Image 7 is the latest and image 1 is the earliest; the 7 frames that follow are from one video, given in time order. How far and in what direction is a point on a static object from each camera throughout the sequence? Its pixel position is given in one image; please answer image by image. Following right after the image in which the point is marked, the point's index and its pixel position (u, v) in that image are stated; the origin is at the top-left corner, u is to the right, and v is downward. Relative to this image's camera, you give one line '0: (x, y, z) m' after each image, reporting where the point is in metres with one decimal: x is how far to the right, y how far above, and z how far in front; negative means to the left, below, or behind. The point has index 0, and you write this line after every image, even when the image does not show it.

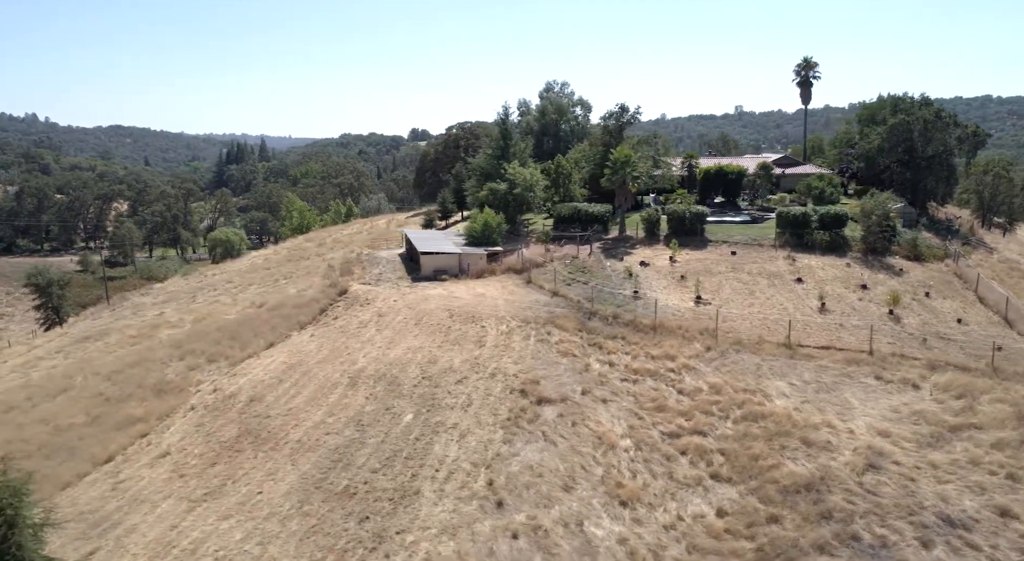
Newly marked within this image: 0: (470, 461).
0: (-1.0, -4.4, +16.2) m
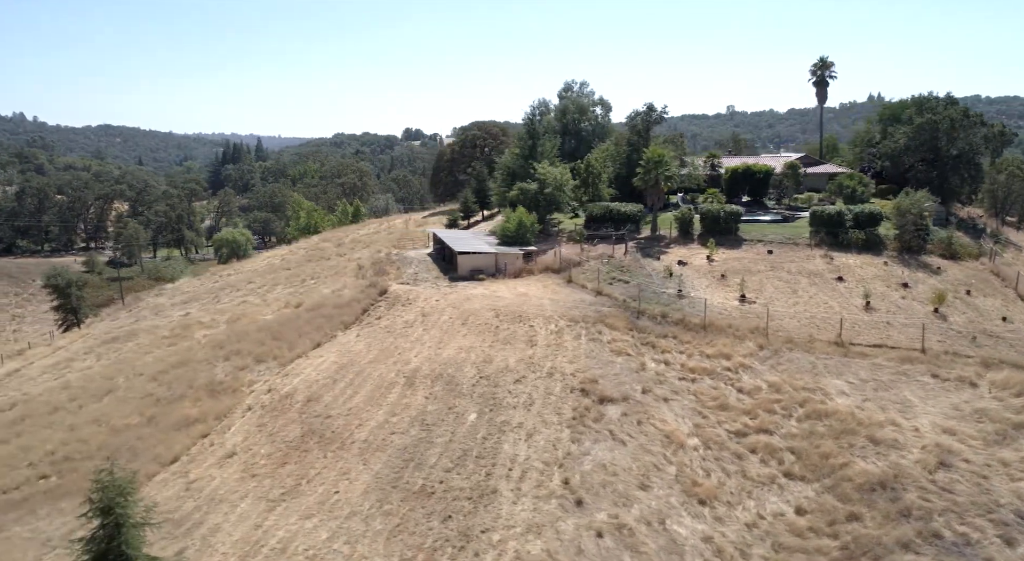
0: (+0.7, -4.4, +16.2) m
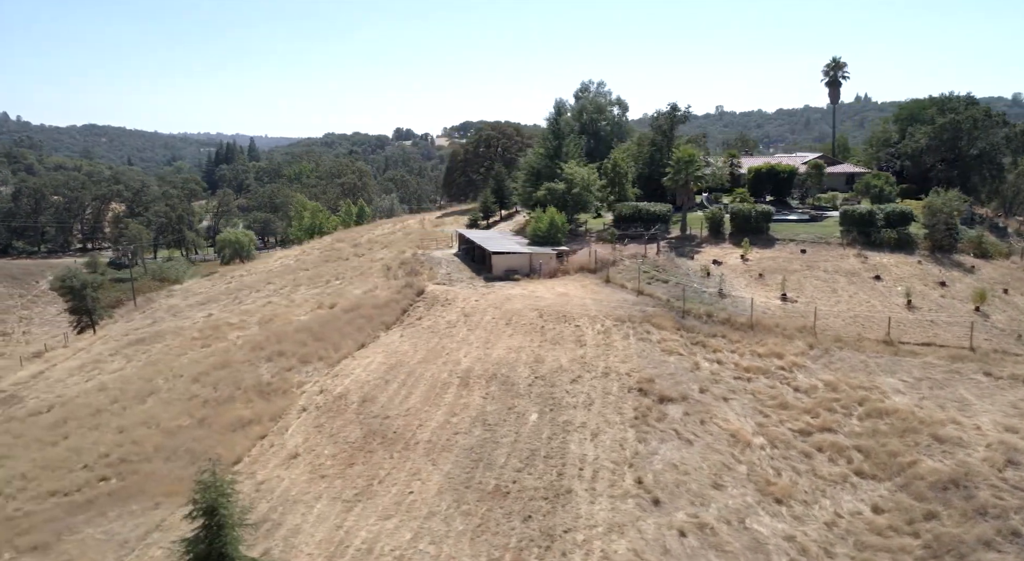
0: (+2.4, -4.3, +16.1) m
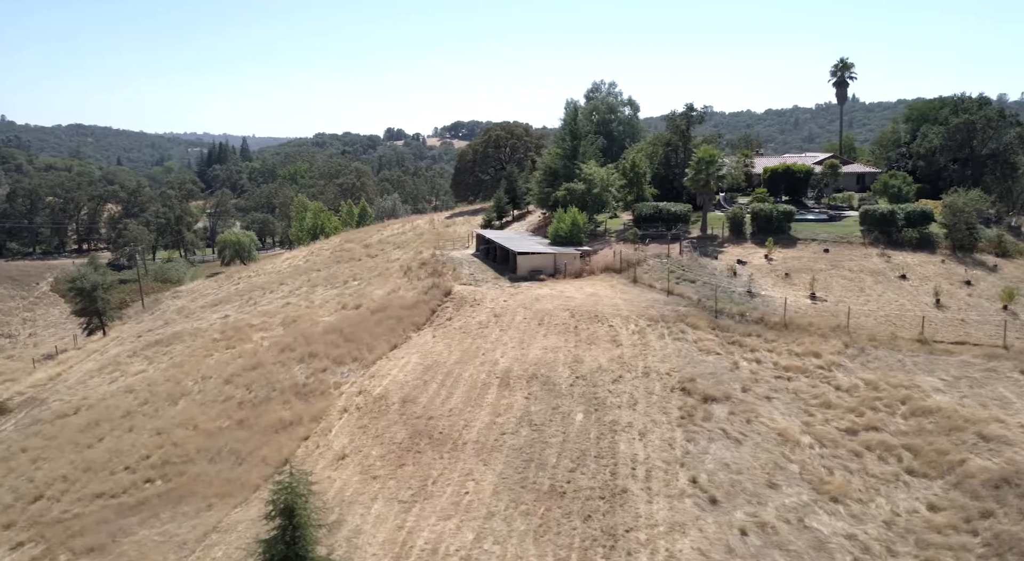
0: (+3.6, -4.3, +16.2) m
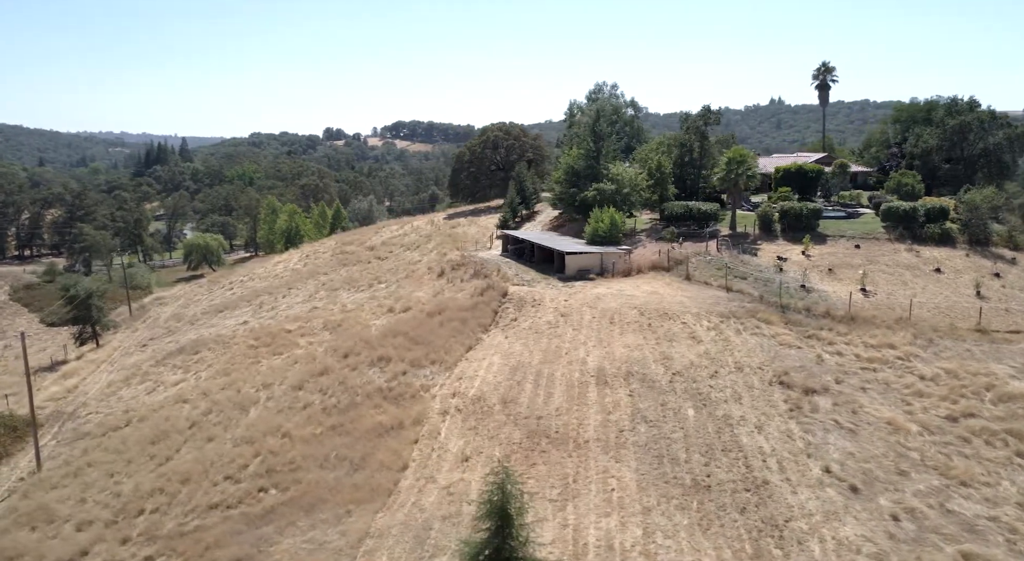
0: (+6.9, -4.2, +16.6) m
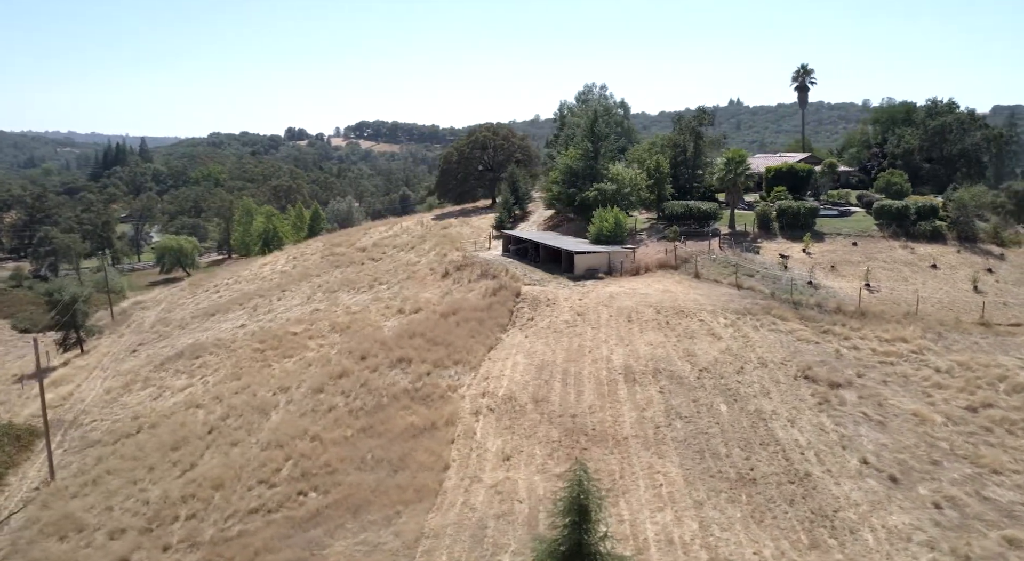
0: (+7.9, -4.1, +17.0) m
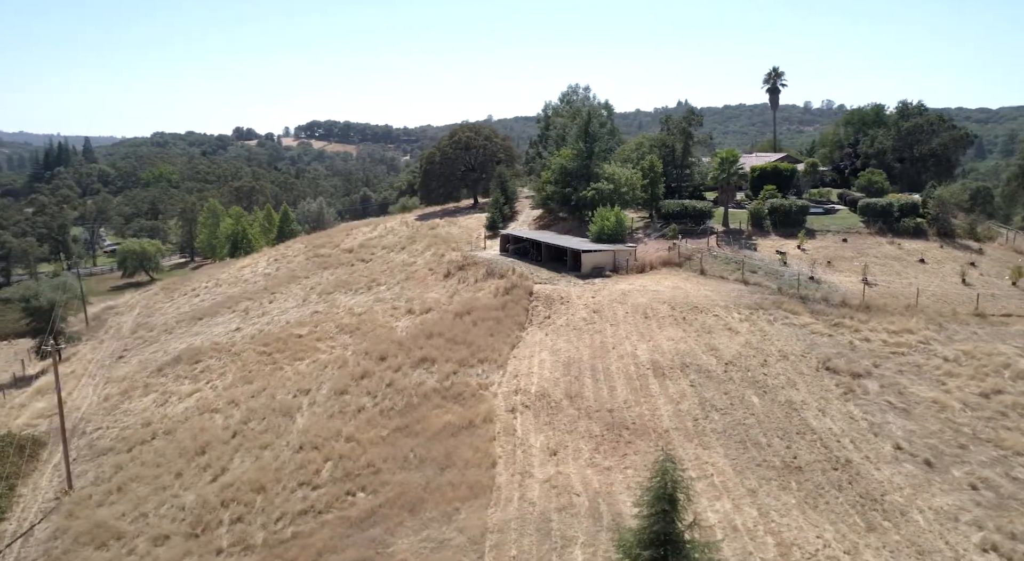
0: (+9.2, -4.0, +17.7) m
